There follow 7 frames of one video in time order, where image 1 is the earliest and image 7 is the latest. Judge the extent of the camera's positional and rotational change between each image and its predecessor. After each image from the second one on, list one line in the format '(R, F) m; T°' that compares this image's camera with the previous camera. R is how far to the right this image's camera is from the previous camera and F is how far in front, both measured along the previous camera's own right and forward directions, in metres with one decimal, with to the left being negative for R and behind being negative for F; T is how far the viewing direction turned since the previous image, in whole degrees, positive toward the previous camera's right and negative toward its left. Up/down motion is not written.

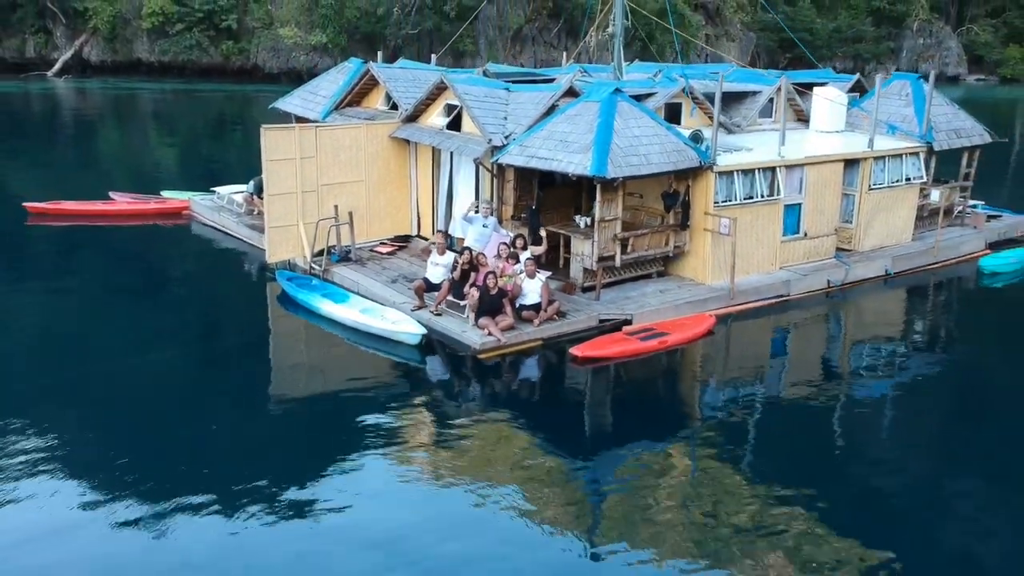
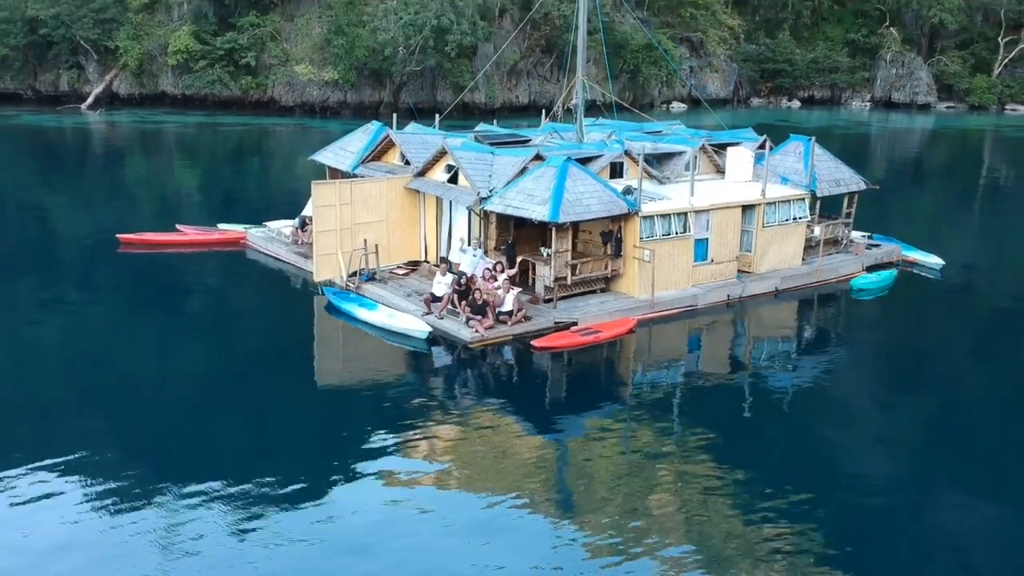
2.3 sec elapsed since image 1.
(+0.3, -4.0) m; 0°
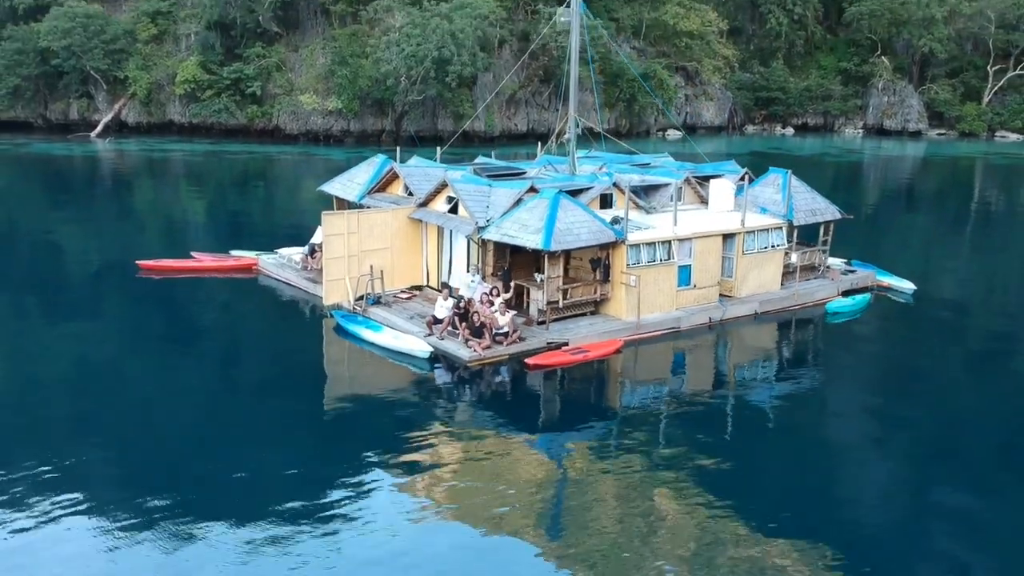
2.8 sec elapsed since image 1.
(+0.1, -1.1) m; 0°
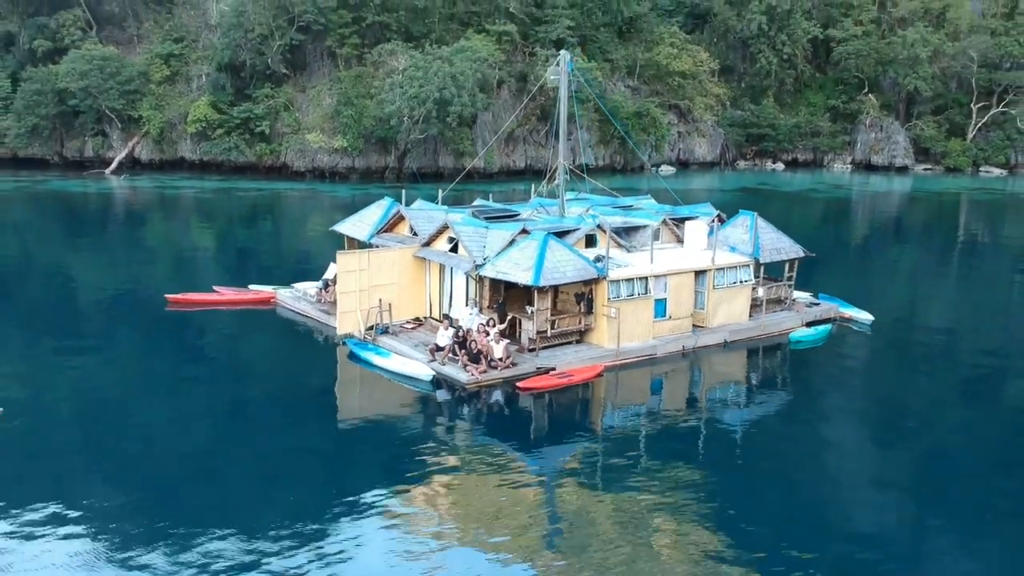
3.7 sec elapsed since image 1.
(+0.1, -1.9) m; 0°
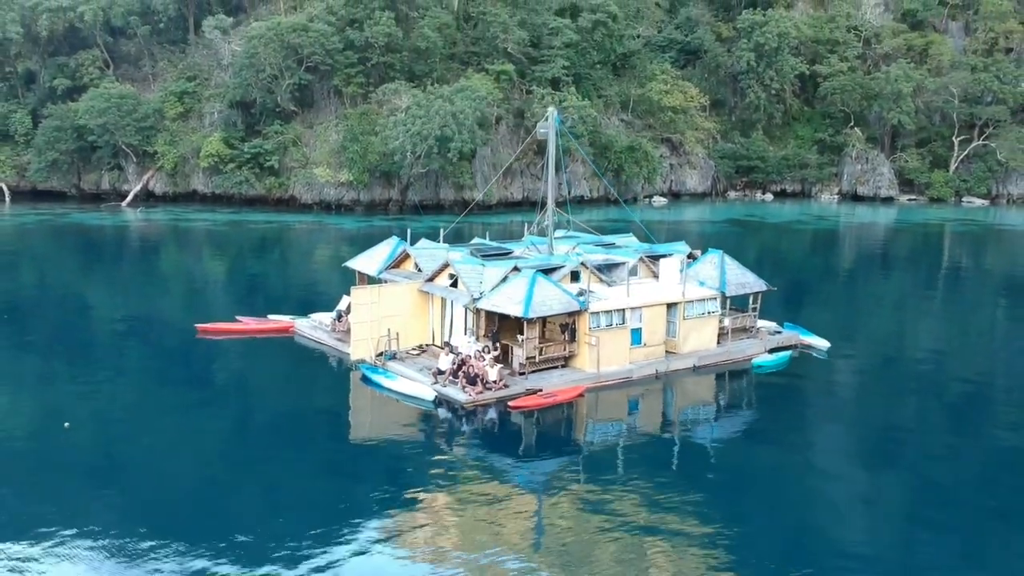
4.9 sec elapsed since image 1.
(+0.2, -2.5) m; 0°
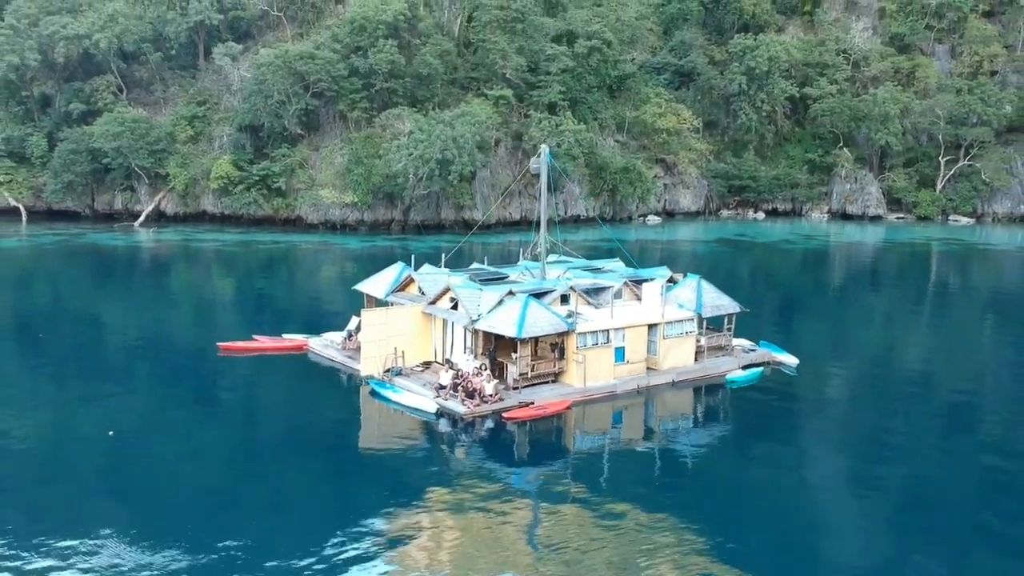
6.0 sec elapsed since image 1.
(+0.1, -2.2) m; 0°
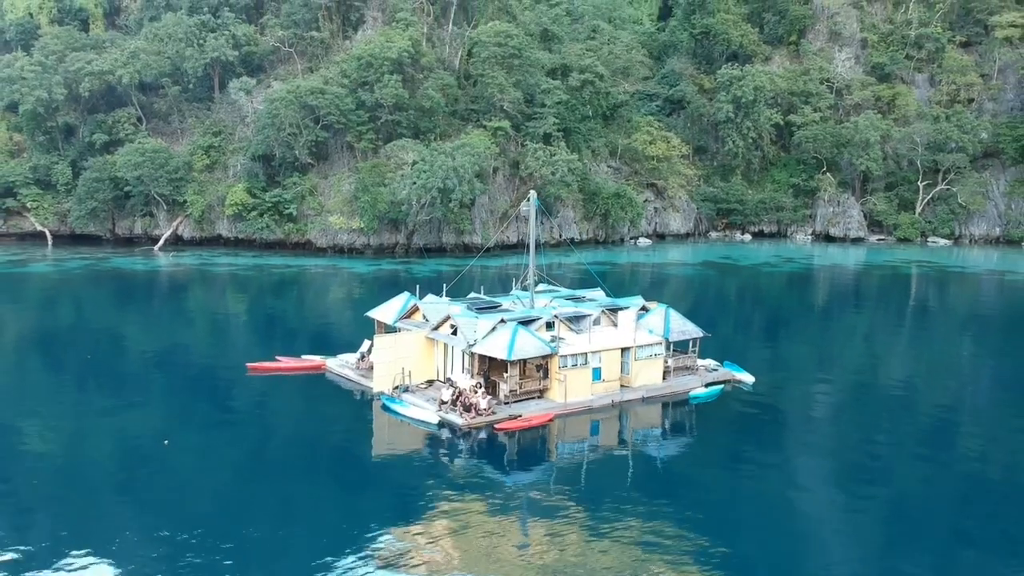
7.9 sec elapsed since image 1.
(+0.3, -3.8) m; 0°
